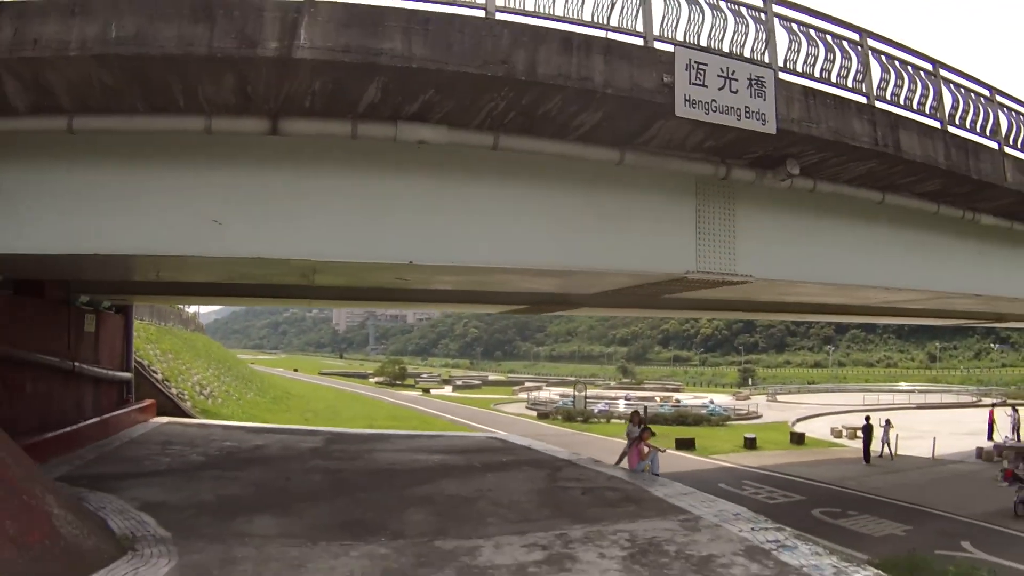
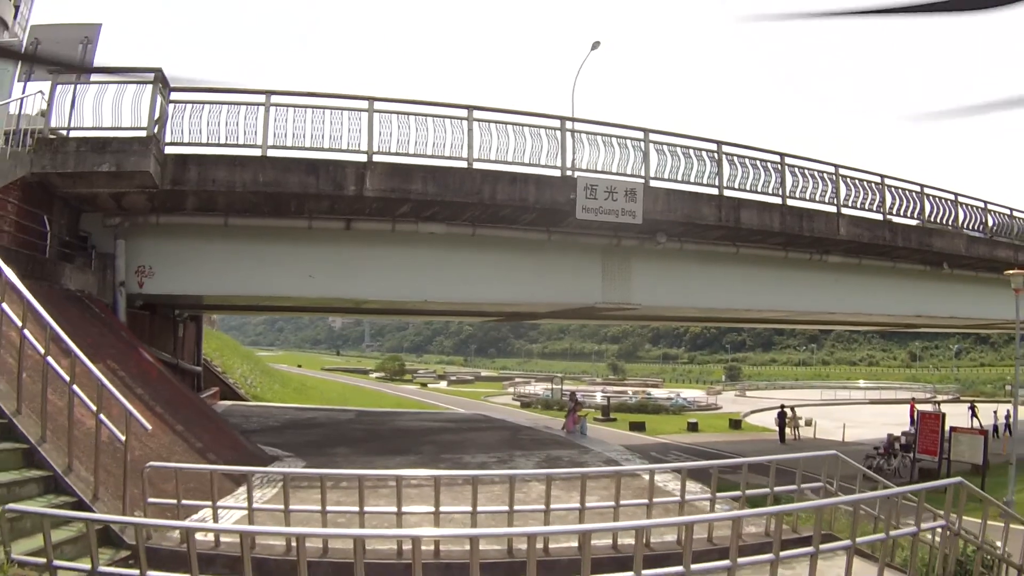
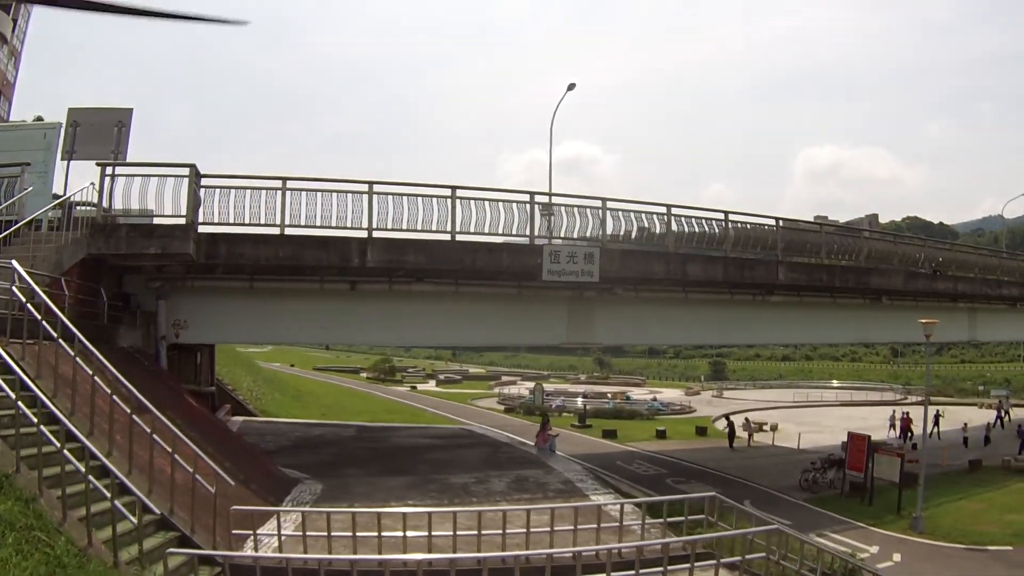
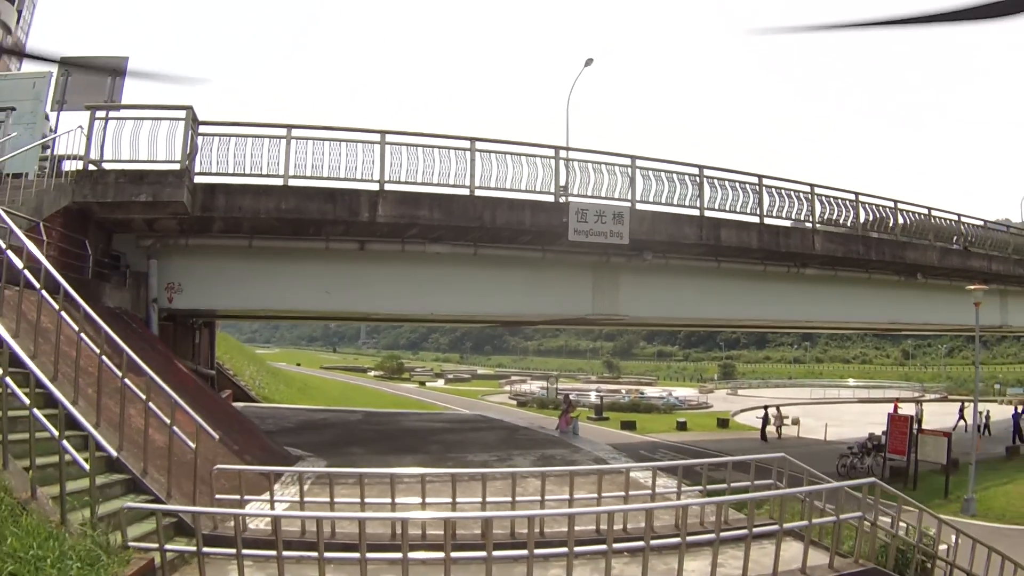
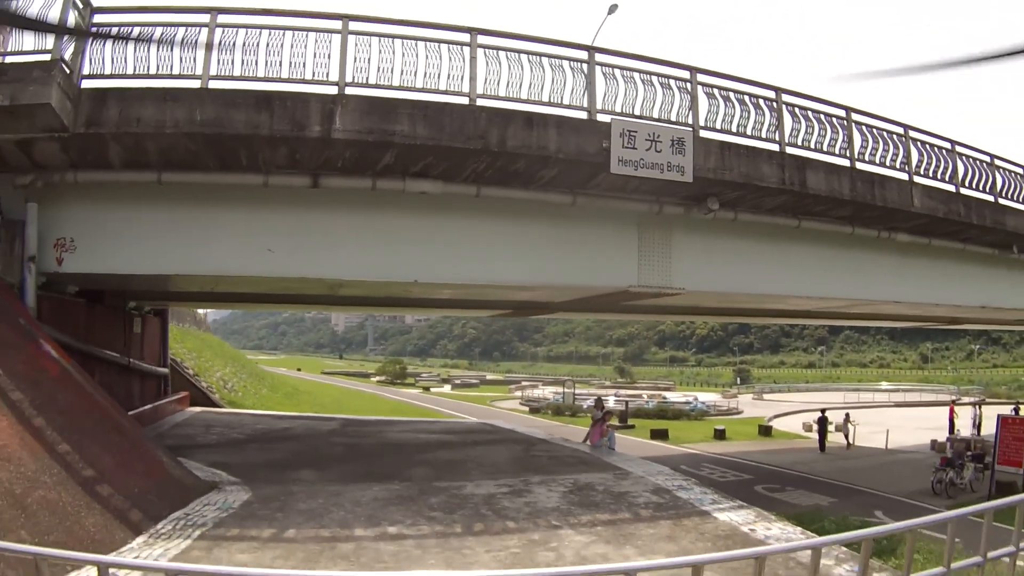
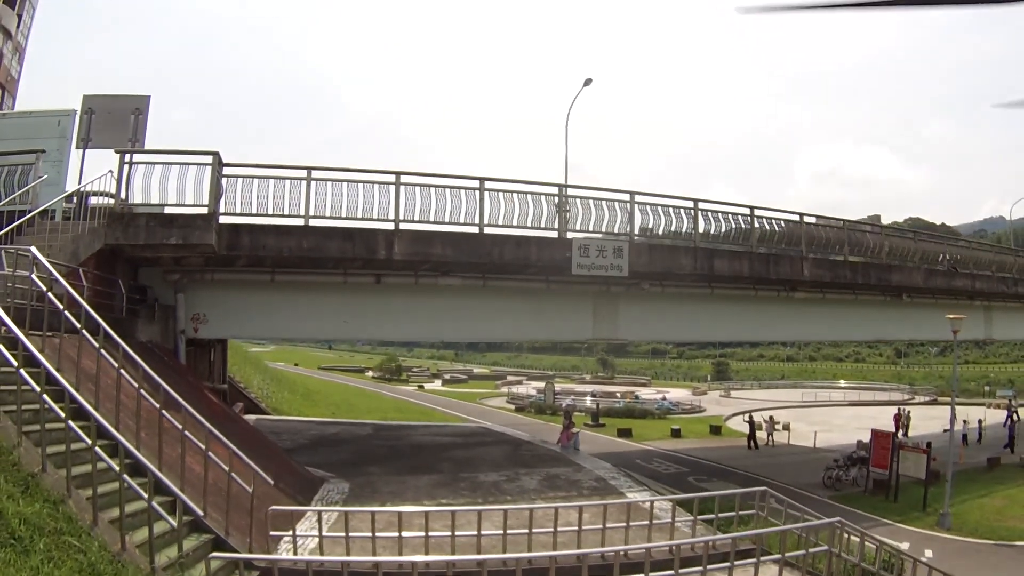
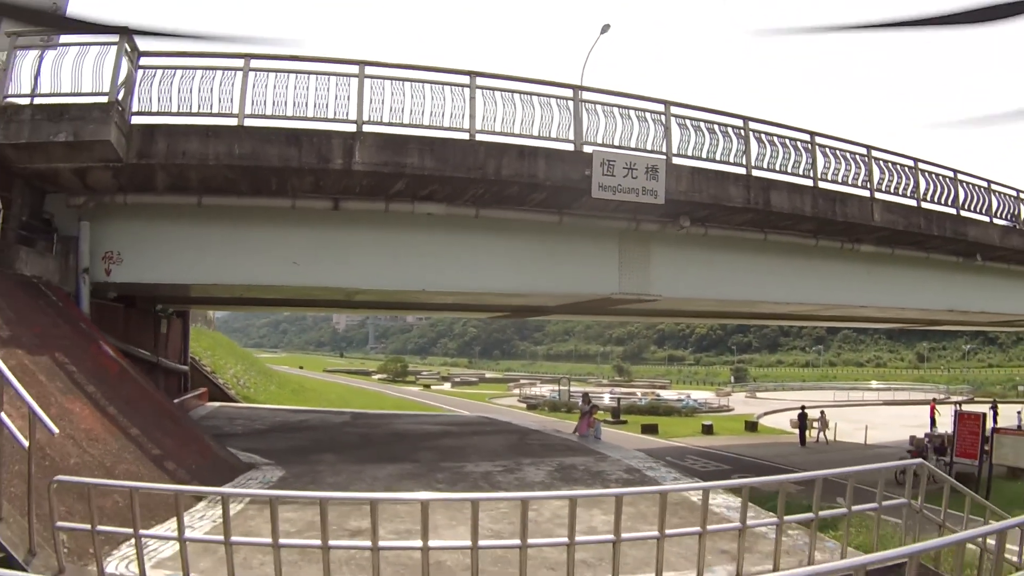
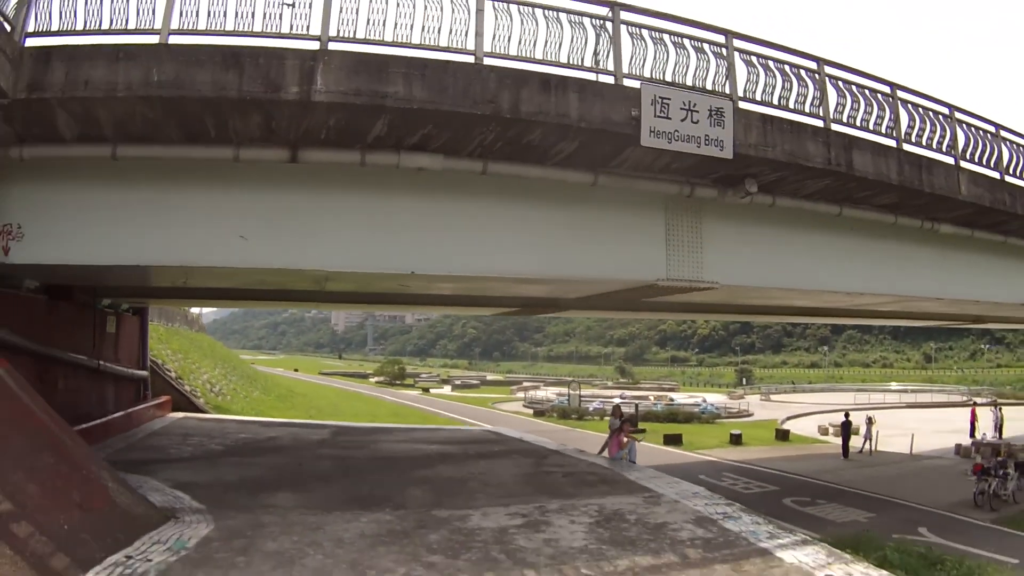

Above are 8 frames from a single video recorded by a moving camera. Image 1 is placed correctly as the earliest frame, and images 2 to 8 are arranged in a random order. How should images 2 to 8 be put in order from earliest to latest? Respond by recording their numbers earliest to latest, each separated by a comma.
8, 5, 7, 2, 4, 6, 3
